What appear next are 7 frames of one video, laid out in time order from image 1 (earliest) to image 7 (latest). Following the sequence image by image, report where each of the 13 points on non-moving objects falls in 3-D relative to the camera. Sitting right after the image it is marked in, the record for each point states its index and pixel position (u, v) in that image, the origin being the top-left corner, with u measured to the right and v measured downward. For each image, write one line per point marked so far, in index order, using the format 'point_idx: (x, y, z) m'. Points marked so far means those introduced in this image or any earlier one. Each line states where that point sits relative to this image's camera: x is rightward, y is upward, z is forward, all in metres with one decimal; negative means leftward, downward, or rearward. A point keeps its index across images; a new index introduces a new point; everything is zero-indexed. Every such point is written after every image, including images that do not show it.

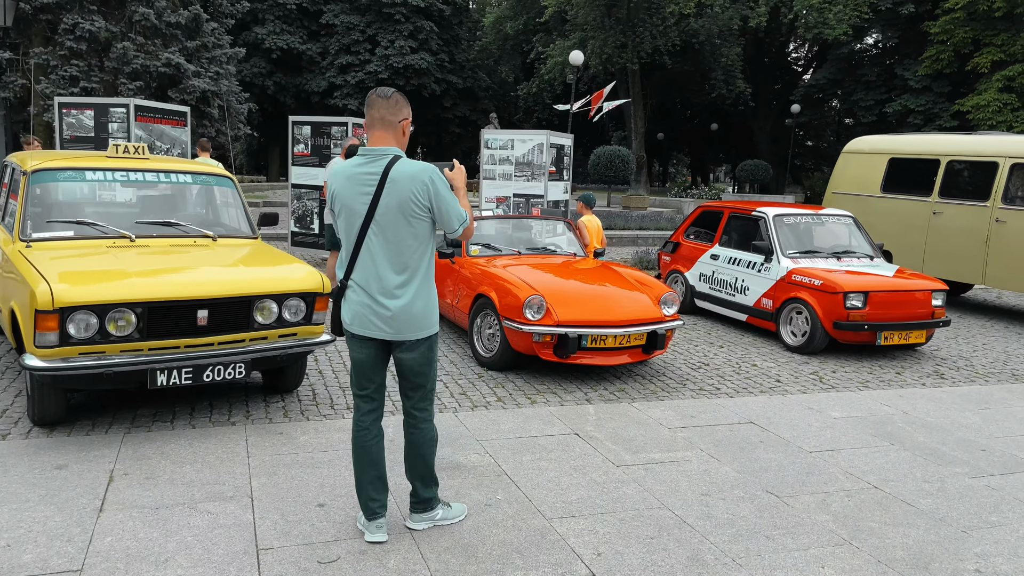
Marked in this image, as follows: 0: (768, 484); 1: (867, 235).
0: (+1.6, -1.2, +4.7) m
1: (+4.3, +0.6, +9.5) m
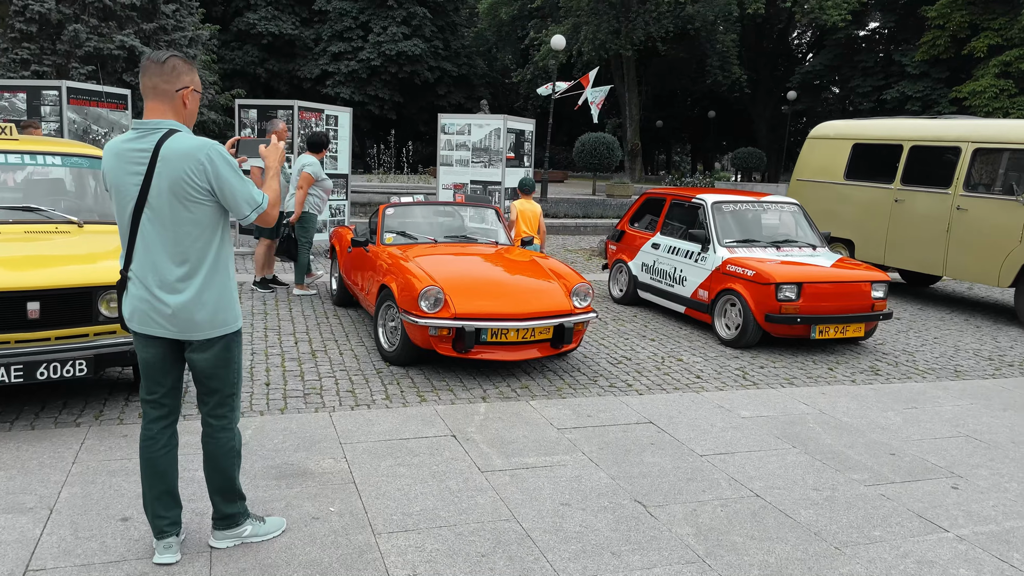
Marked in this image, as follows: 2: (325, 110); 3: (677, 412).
0: (+0.7, -1.1, +4.3) m
1: (+3.5, +0.7, +9.1) m
2: (-3.2, +3.0, +13.2) m
3: (+1.2, -0.9, +5.8) m
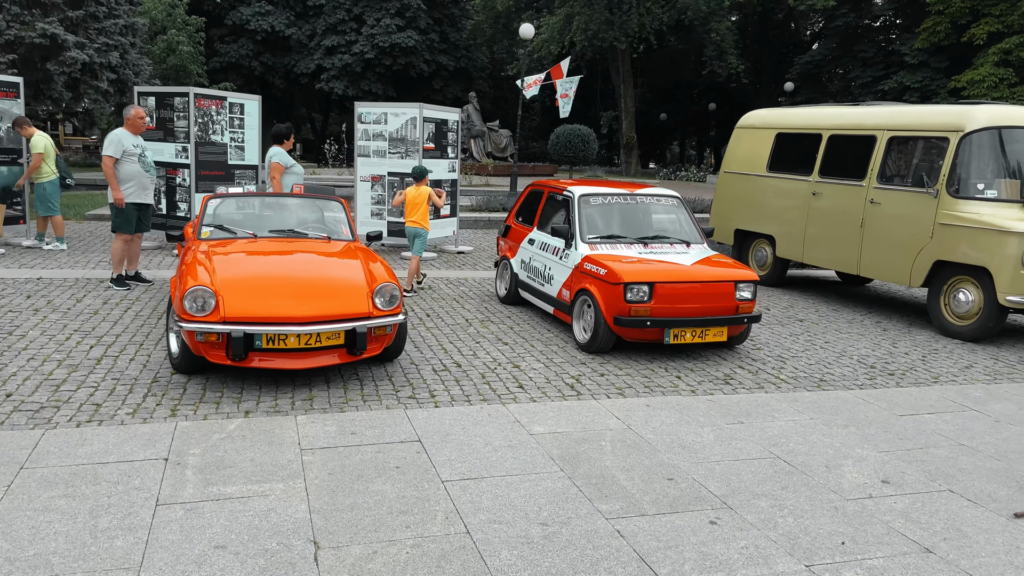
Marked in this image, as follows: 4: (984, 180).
0: (-0.9, -1.2, +3.7) m
1: (+2.0, +0.8, +8.4) m
2: (-4.6, +3.1, +12.6) m
3: (-0.4, -0.9, +5.2) m
4: (+5.2, +1.2, +8.7) m
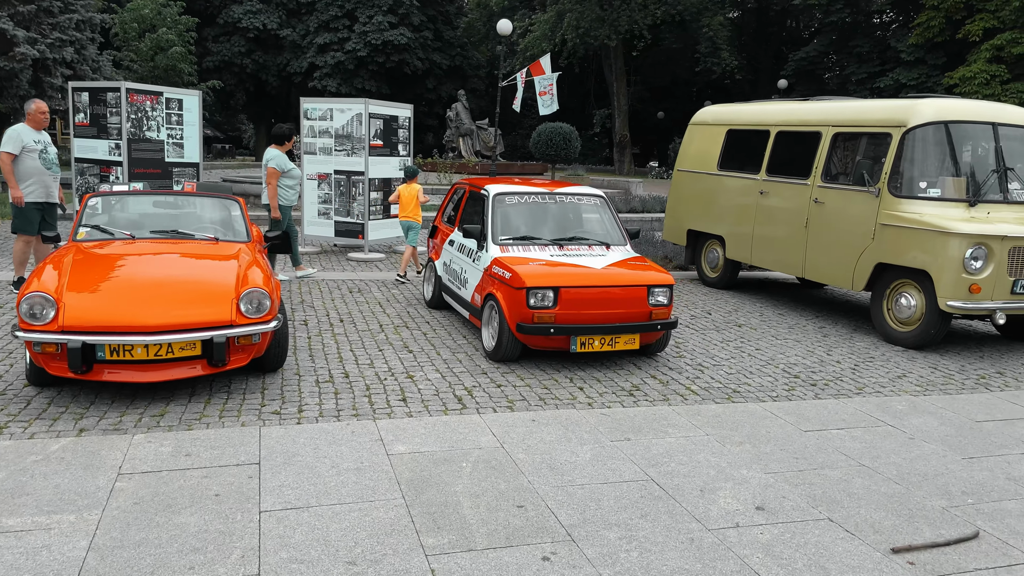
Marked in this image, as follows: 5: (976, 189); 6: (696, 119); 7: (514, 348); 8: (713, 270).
0: (-1.8, -1.2, +3.3) m
1: (+1.1, +0.7, +8.0) m
2: (-5.4, +3.0, +12.2) m
3: (-1.2, -1.0, +4.8) m
4: (+4.4, +1.2, +8.2) m
5: (+4.9, +1.0, +8.2) m
6: (+2.8, +2.6, +12.0) m
7: (0.0, -0.5, +6.8) m
8: (+3.0, +0.3, +11.6) m
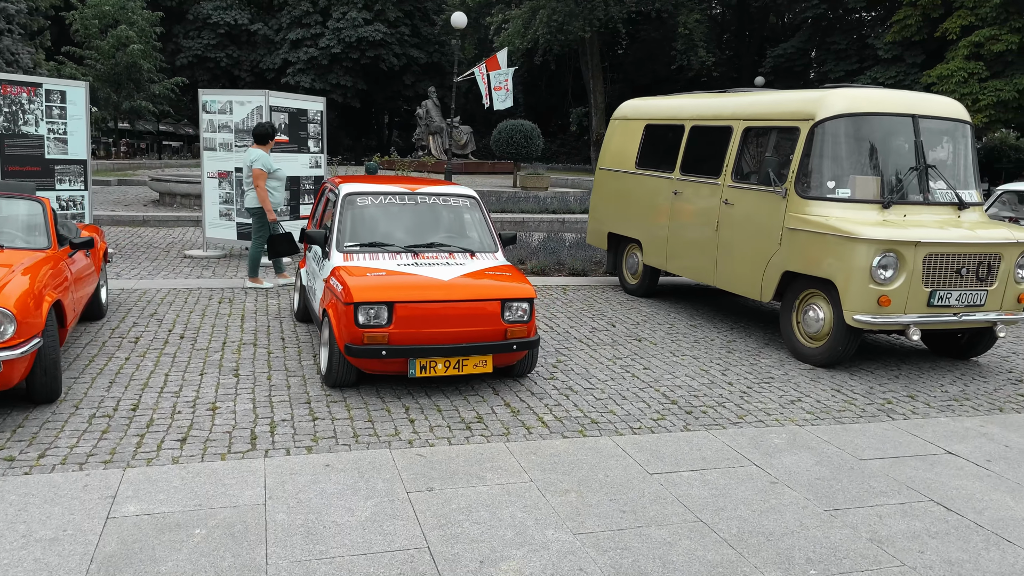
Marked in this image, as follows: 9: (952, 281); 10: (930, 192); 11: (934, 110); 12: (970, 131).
0: (-3.0, -1.3, +2.5) m
1: (-0.2, +0.6, +7.2) m
2: (-6.8, +2.9, +11.3) m
3: (-2.5, -1.1, +3.9) m
4: (+3.1, +1.1, +7.4) m
5: (+3.6, +0.9, +7.4) m
6: (+1.5, +2.5, +11.2) m
7: (-1.2, -0.6, +5.9) m
8: (+1.7, +0.2, +10.8) m
9: (+3.9, +0.1, +7.0) m
10: (+4.0, +0.9, +7.5) m
11: (+4.2, +1.8, +7.8) m
12: (+4.7, +1.6, +8.0) m
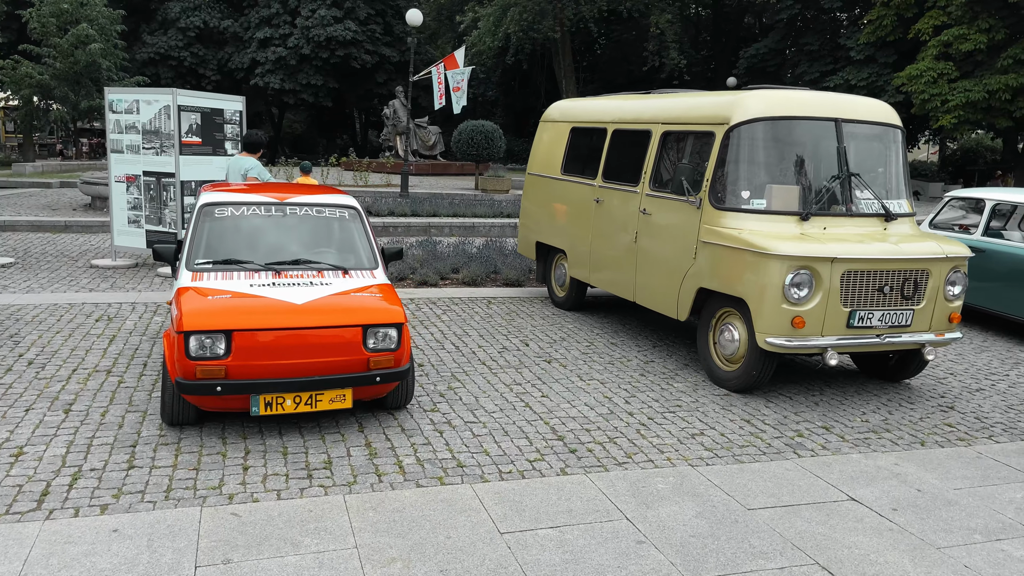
0: (-3.8, -1.5, +1.8) m
1: (-1.1, +0.4, +6.5) m
2: (-7.8, +2.7, +10.5) m
3: (-3.4, -1.3, +3.2) m
4: (+2.1, +0.9, +6.8) m
5: (+2.6, +0.8, +6.8) m
6: (+0.5, +2.3, +10.6) m
7: (-2.2, -0.8, +5.2) m
8: (+0.6, 0.0, +10.2) m
9: (+3.0, -0.1, +6.4) m
10: (+3.1, +0.8, +7.0) m
11: (+3.2, +1.6, +7.2) m
12: (+3.7, +1.4, +7.4) m
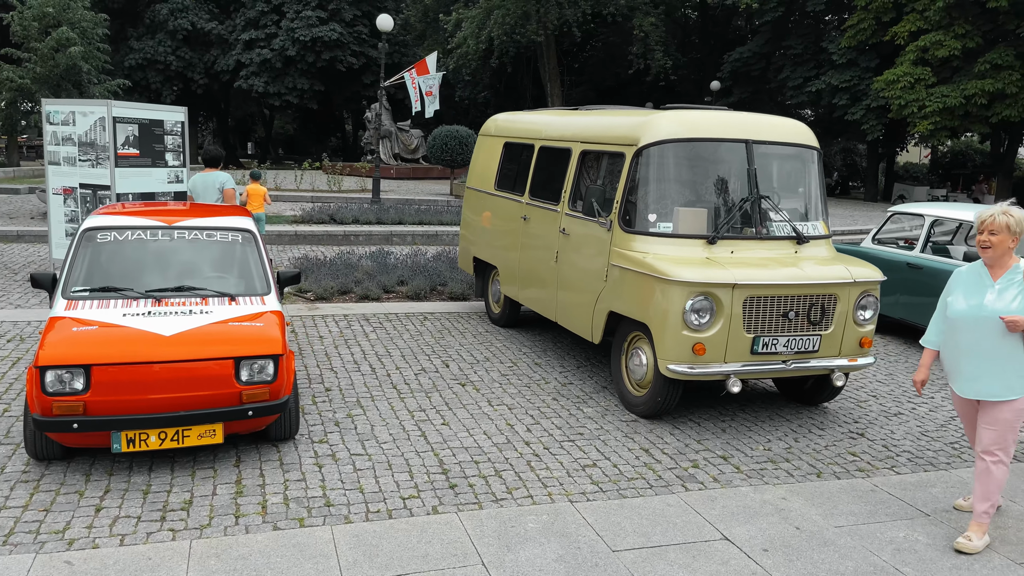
0: (-4.6, -1.7, +1.6) m
1: (-2.0, +0.2, +6.4) m
2: (-8.7, +2.5, +10.3) m
3: (-4.2, -1.5, +3.0) m
4: (+1.3, +0.7, +6.7) m
5: (+1.8, +0.6, +6.7) m
6: (-0.4, +2.1, +10.4) m
7: (-3.0, -1.0, +5.1) m
8: (-0.2, -0.2, +10.0) m
9: (+2.2, -0.3, +6.3) m
10: (+2.2, +0.6, +6.9) m
11: (+2.4, +1.4, +7.1) m
12: (+2.9, +1.2, +7.3) m
